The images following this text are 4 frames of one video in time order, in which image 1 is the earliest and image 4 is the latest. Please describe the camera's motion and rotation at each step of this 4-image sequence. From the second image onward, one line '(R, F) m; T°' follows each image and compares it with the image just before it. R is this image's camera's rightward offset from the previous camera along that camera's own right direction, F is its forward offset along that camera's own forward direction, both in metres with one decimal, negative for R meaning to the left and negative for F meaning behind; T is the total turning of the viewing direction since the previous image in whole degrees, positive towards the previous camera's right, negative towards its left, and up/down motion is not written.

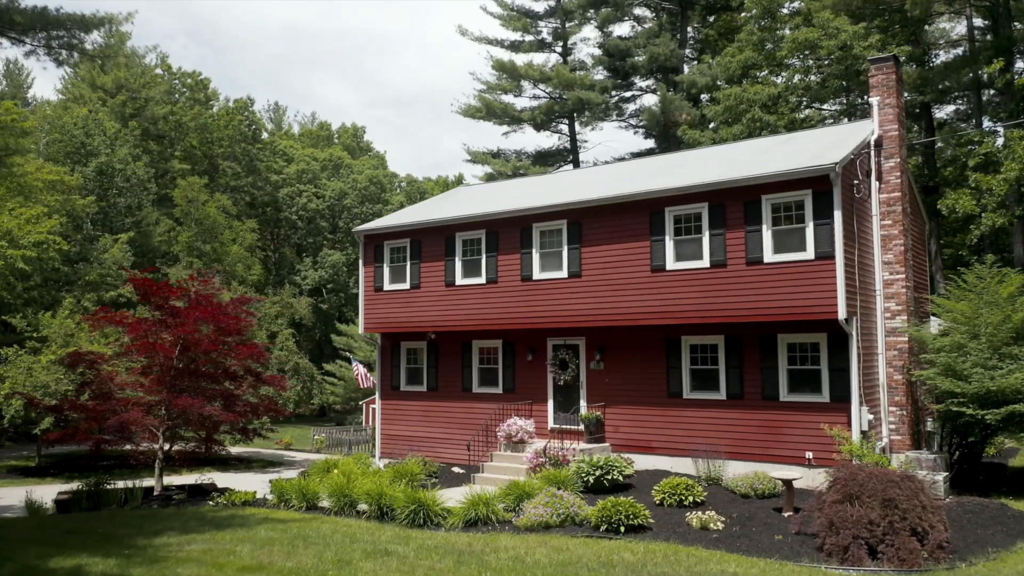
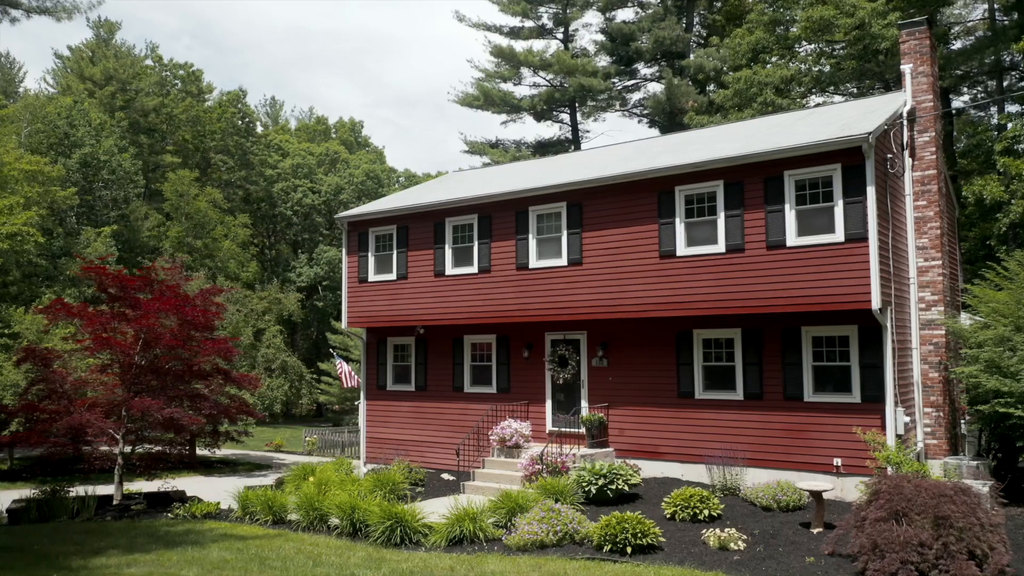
(+0.2, +1.5) m; 0°
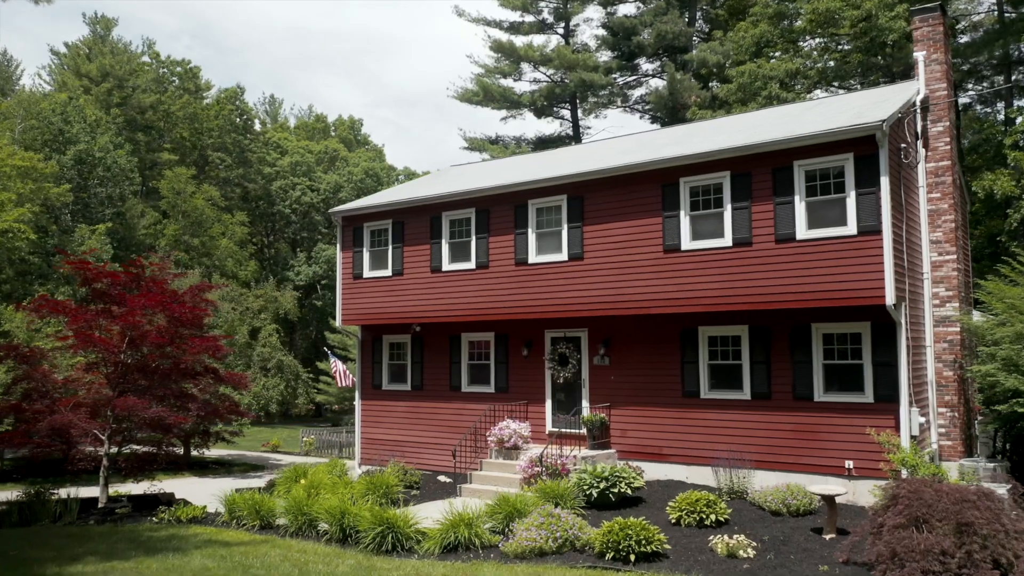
(0.0, +0.5) m; 0°
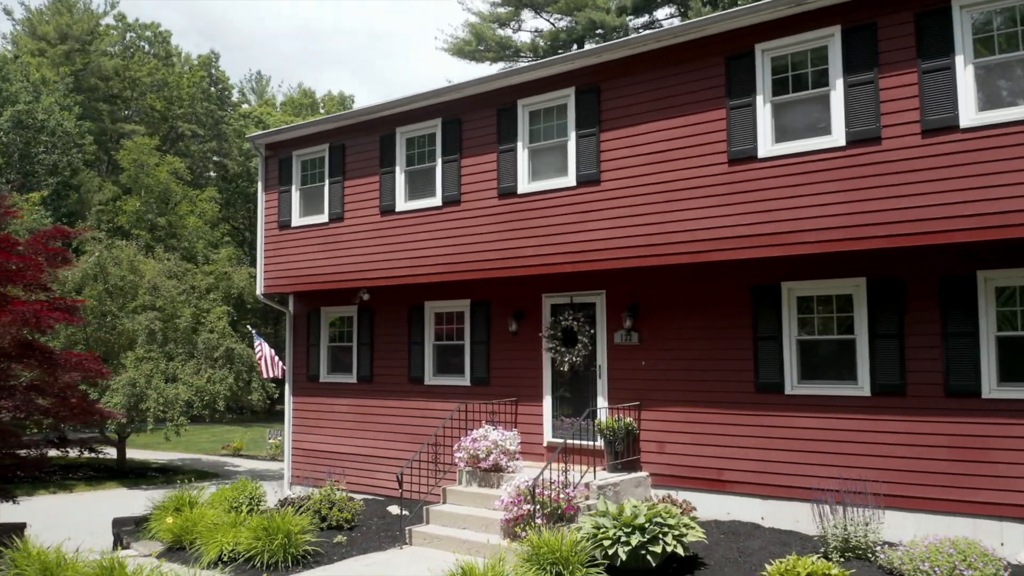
(+0.3, +4.9) m; 0°
